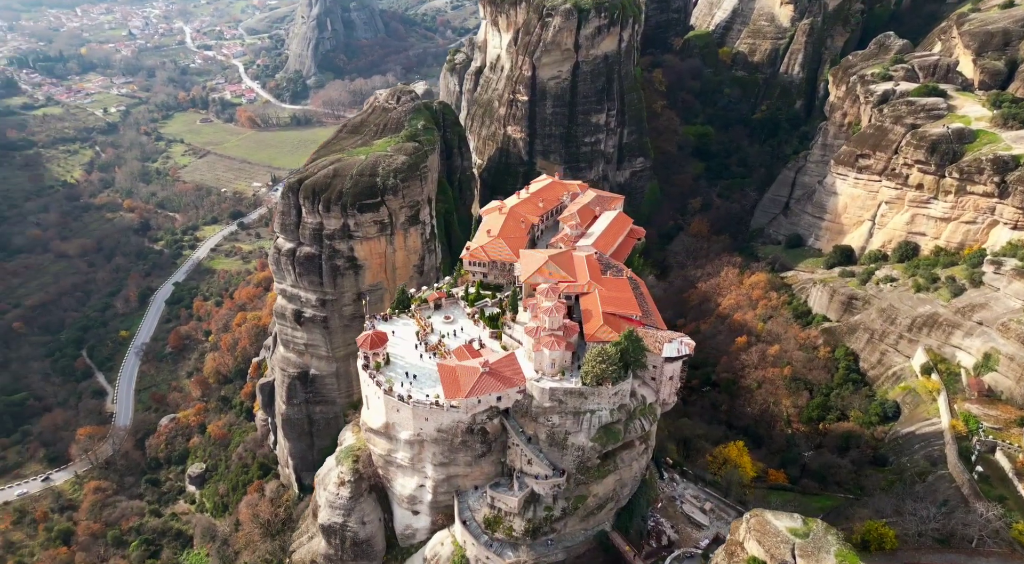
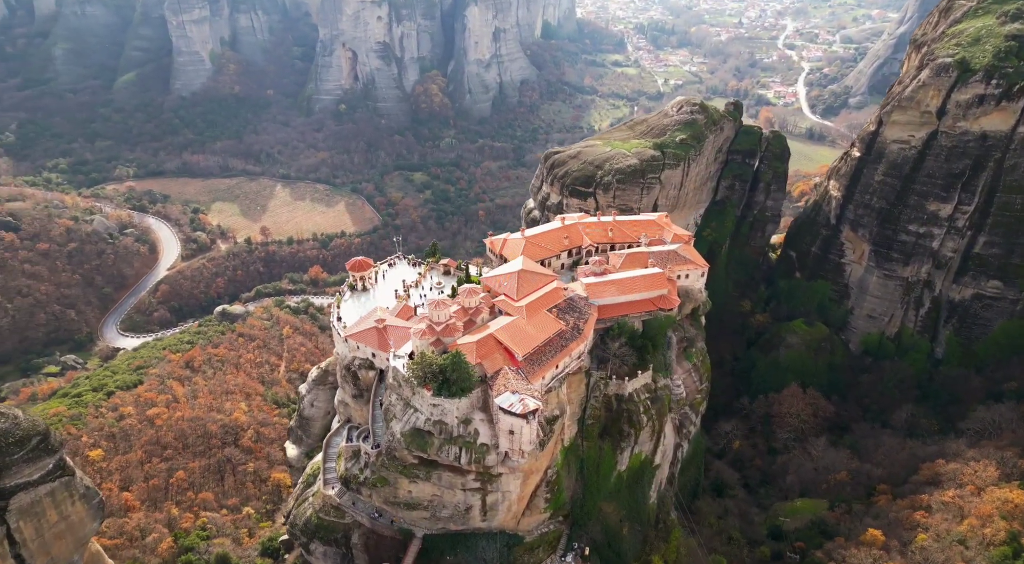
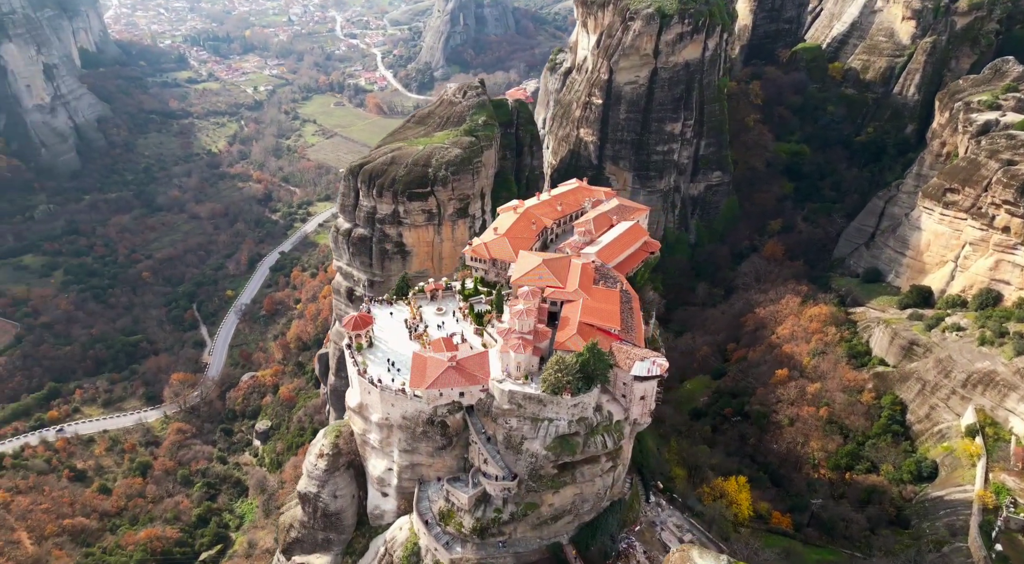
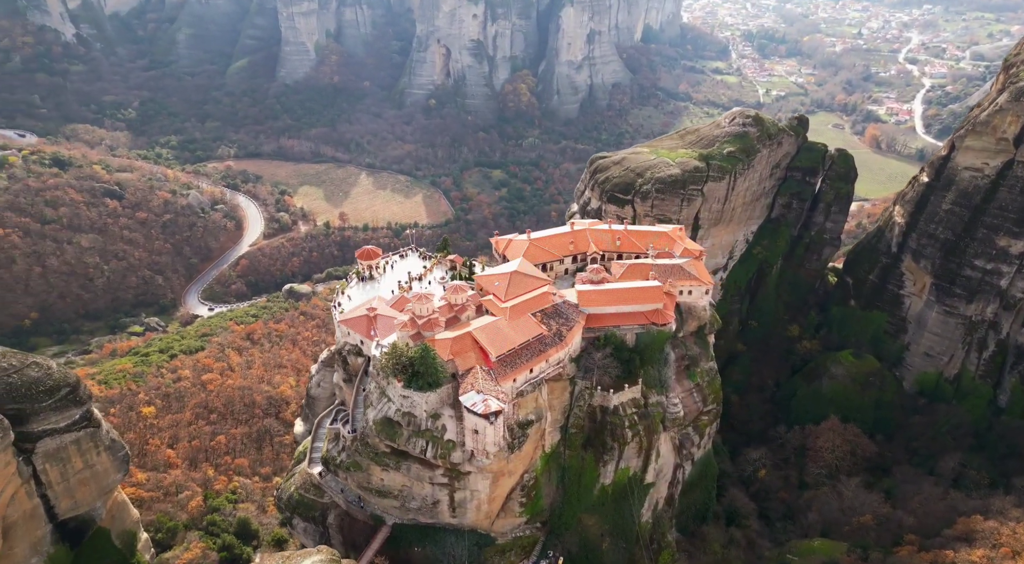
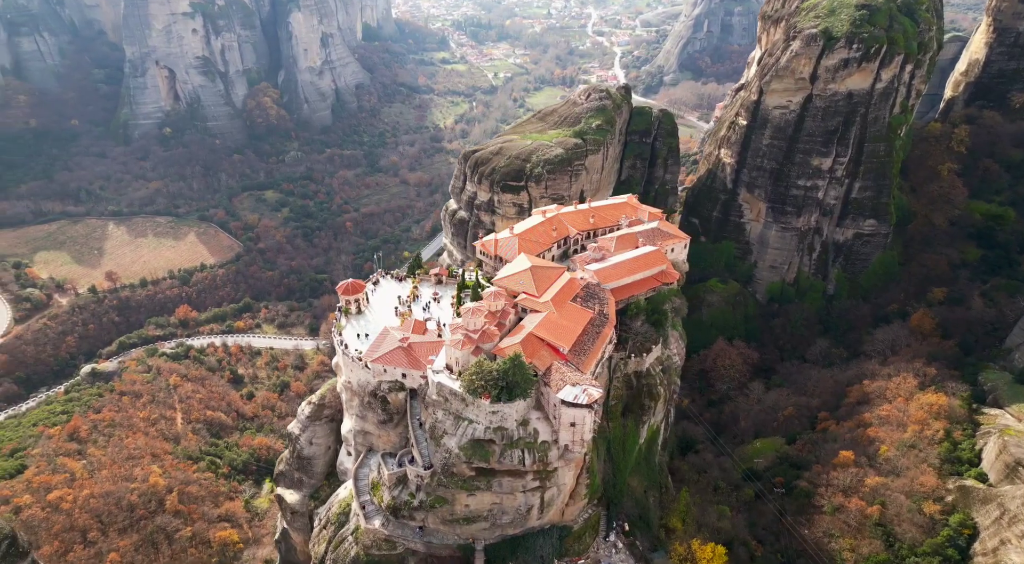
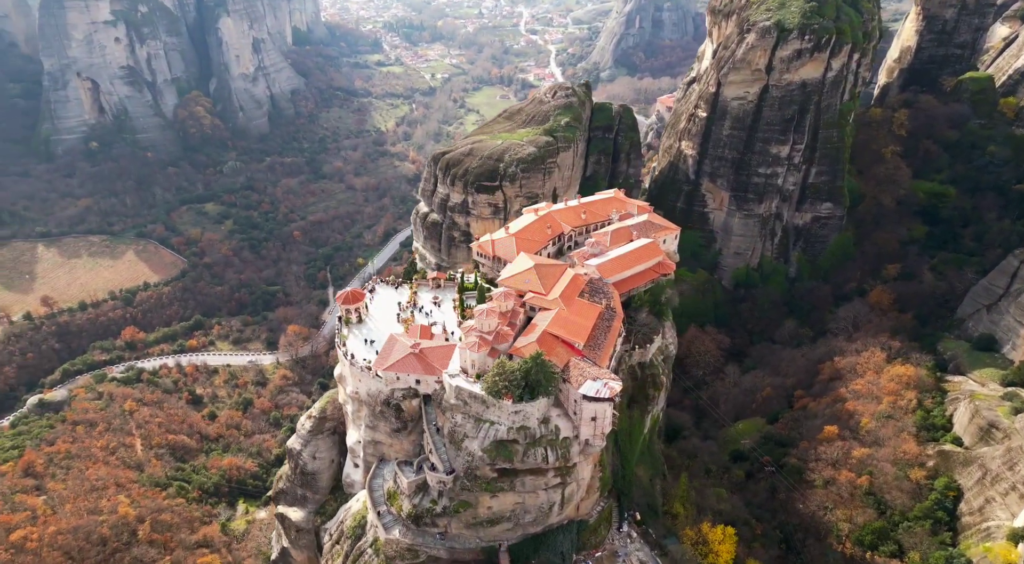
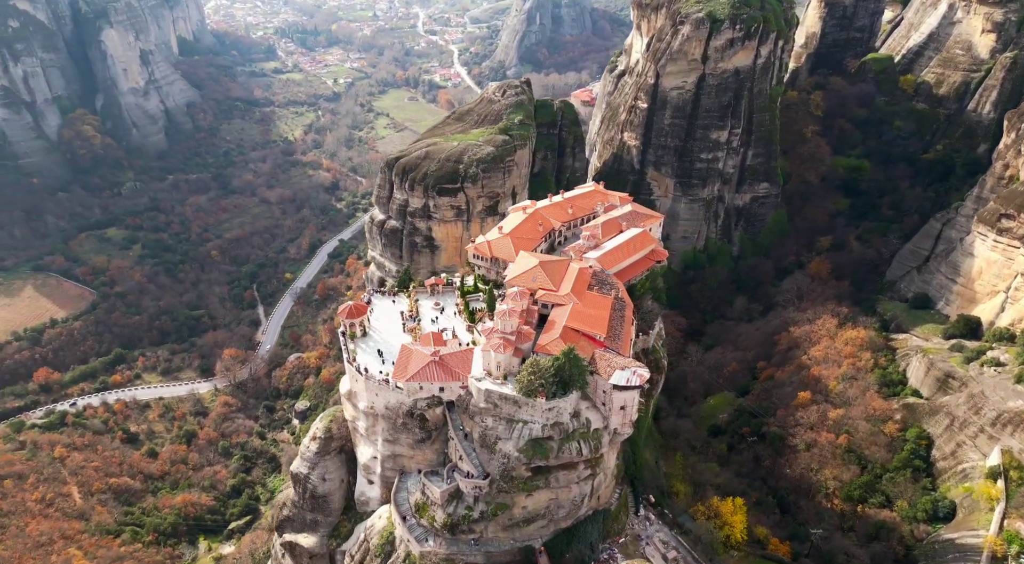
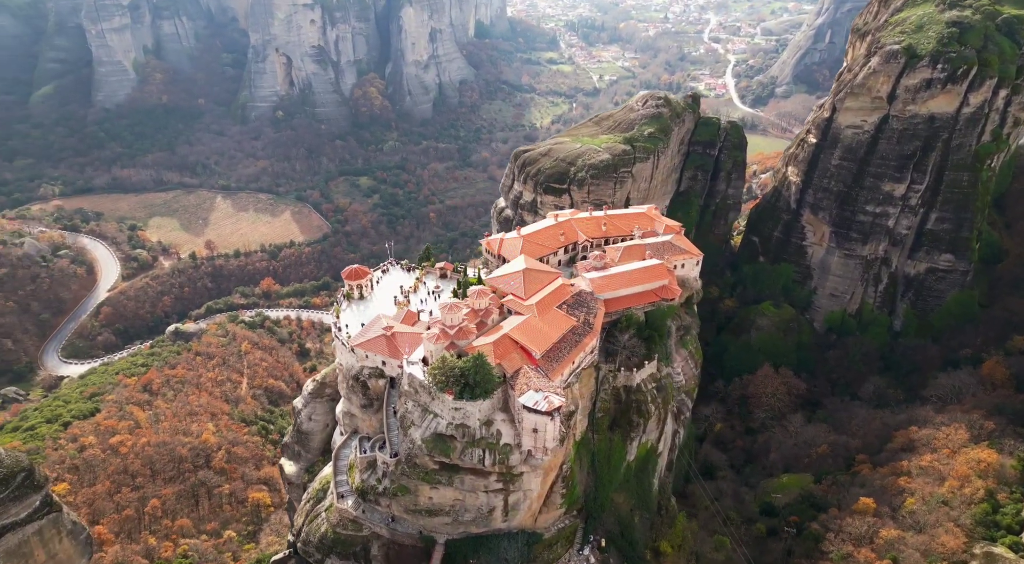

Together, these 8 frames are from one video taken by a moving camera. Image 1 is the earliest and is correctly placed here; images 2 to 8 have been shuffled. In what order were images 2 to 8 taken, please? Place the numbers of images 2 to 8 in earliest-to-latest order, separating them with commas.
3, 7, 6, 5, 8, 2, 4
